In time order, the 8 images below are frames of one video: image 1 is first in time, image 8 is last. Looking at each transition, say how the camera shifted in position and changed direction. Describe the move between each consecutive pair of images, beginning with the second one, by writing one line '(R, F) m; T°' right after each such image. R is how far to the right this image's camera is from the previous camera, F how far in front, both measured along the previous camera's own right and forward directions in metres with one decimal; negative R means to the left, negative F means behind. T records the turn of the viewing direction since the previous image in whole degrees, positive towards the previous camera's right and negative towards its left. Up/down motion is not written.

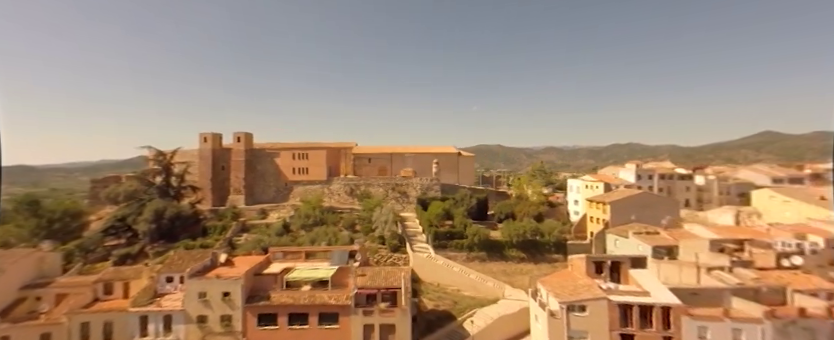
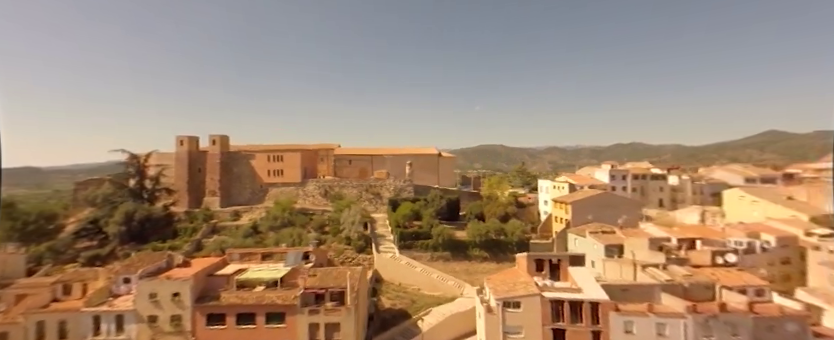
(+1.4, -0.2) m; 0°
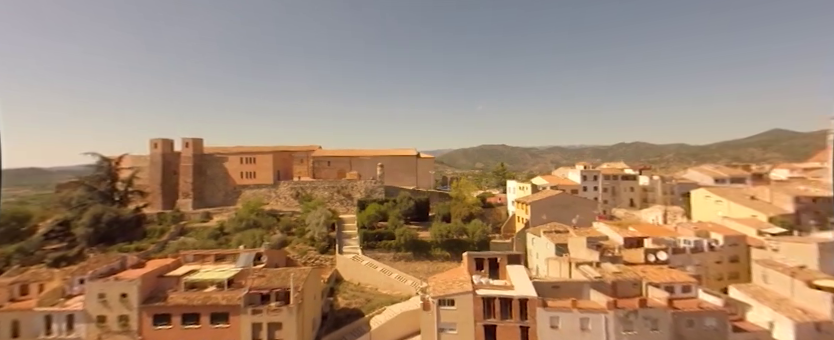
(+1.5, -0.3) m; 0°
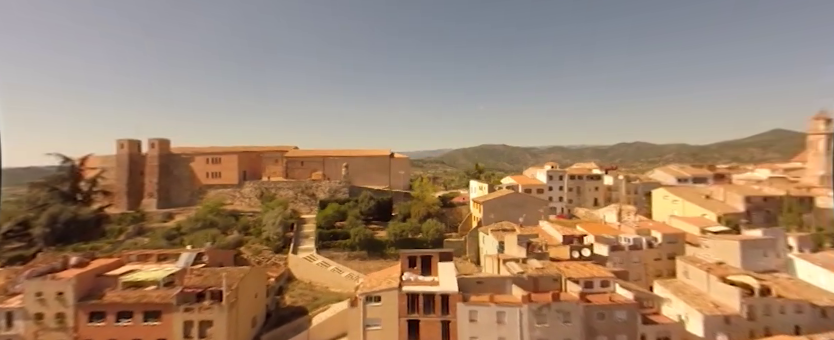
(+1.7, -0.3) m; +1°
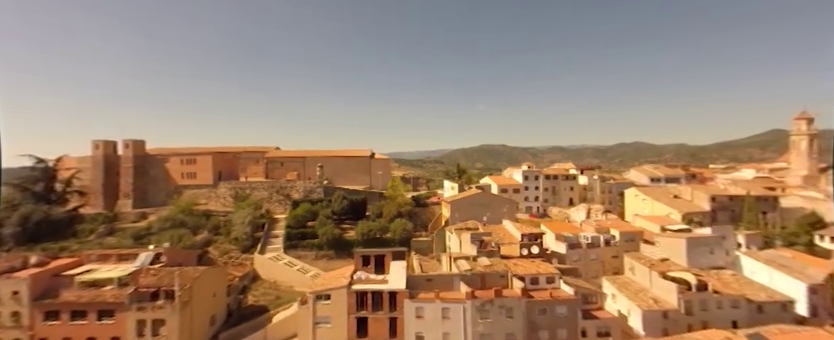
(+1.2, -0.2) m; +1°
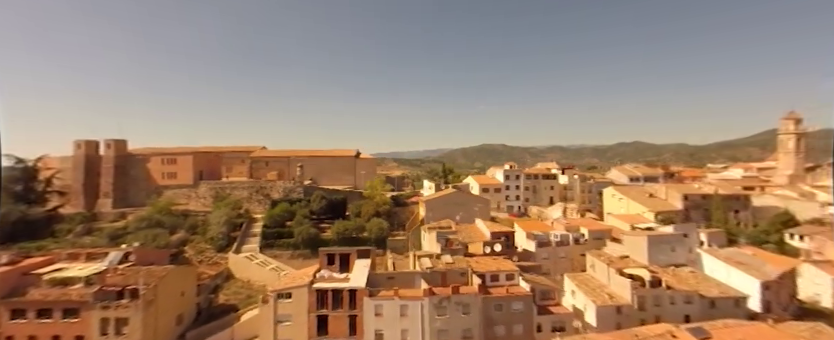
(+0.9, -0.2) m; +1°
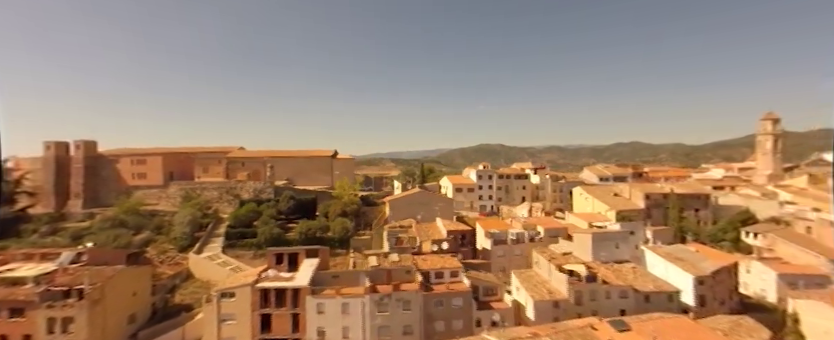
(+1.4, -0.3) m; +1°
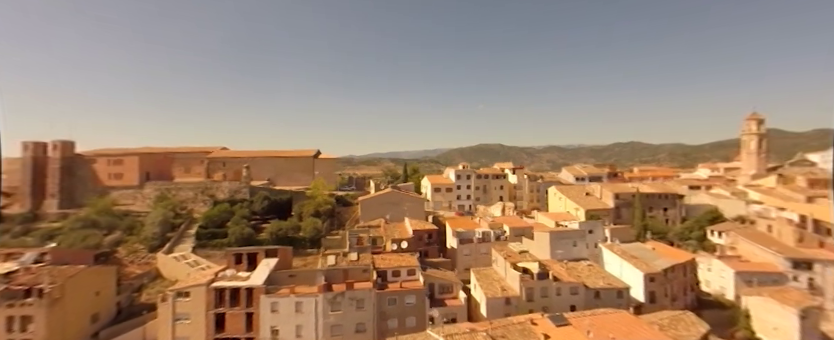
(+1.1, -0.3) m; +1°
